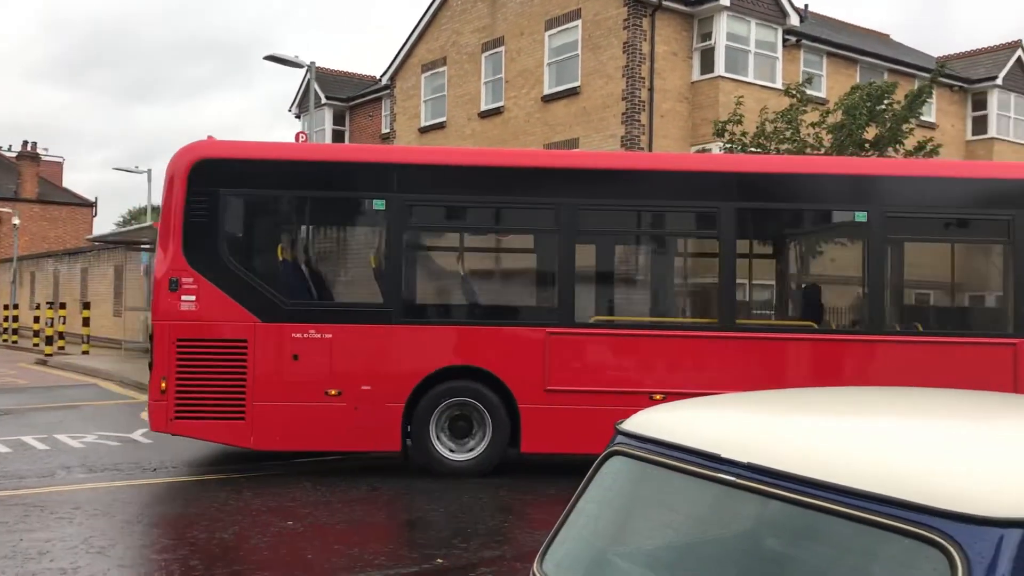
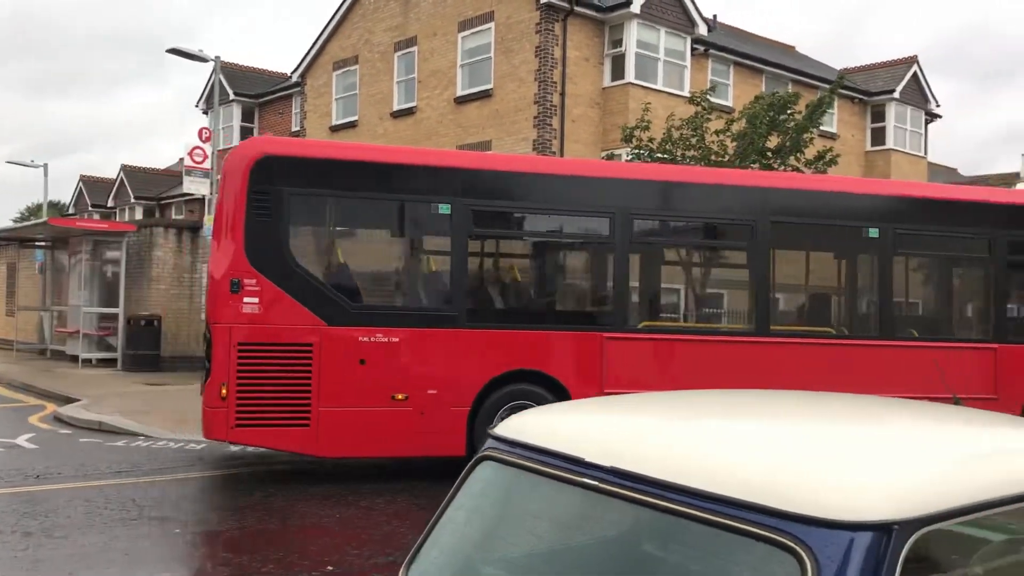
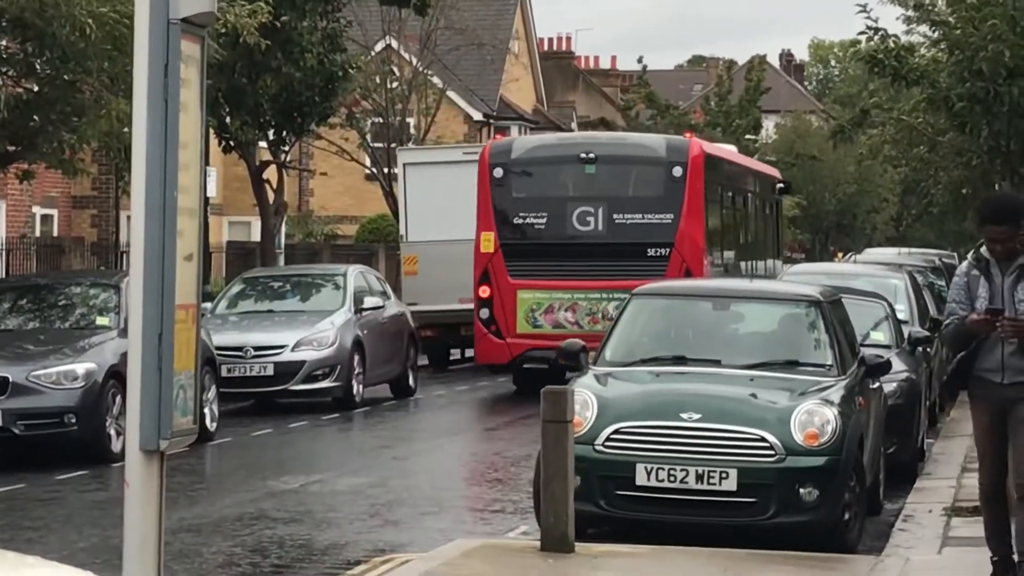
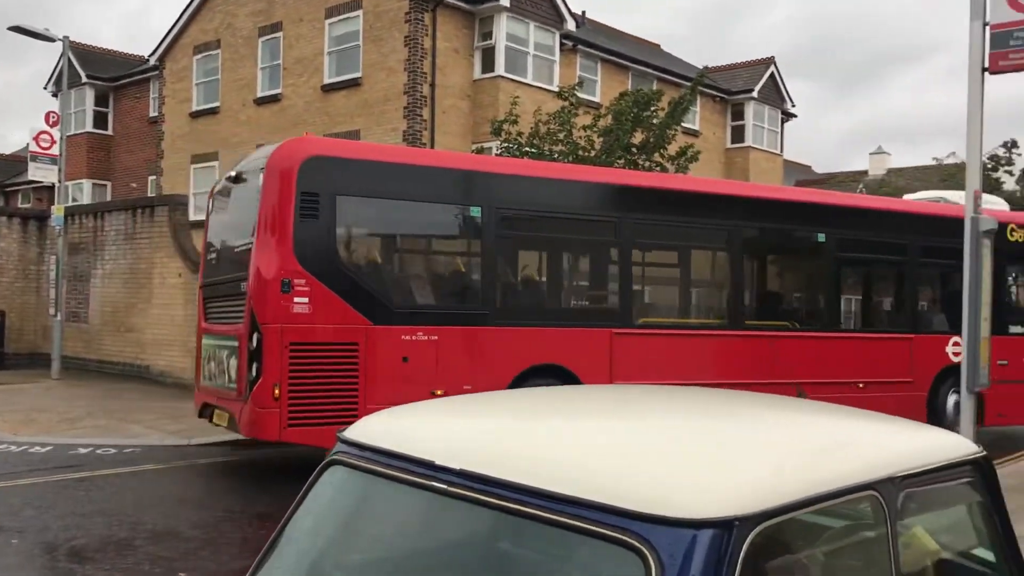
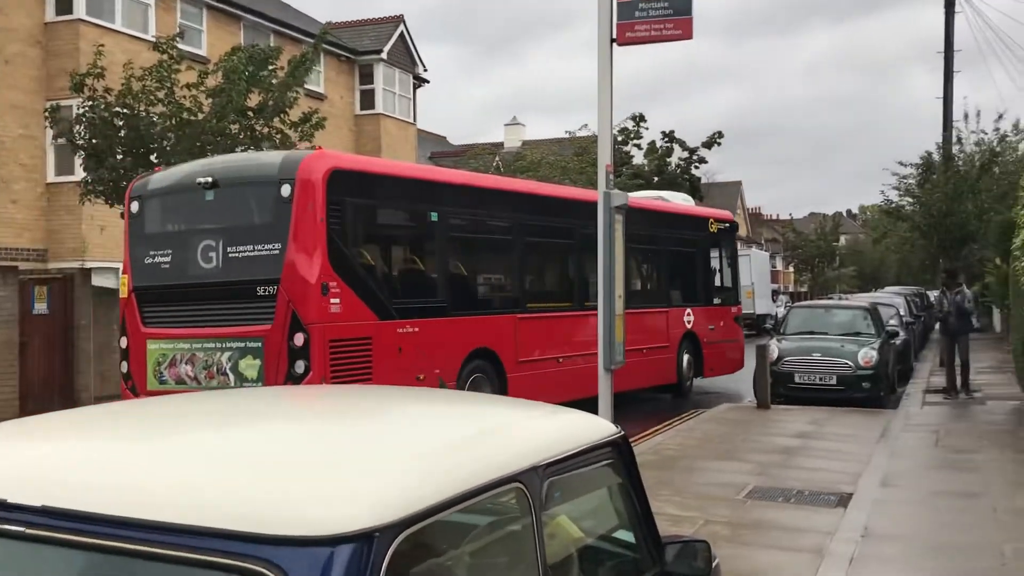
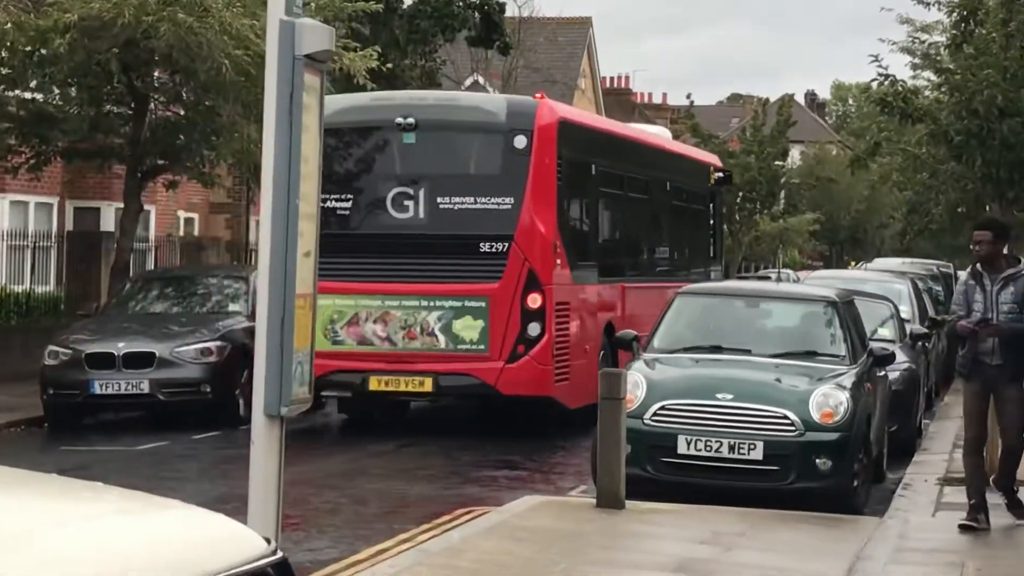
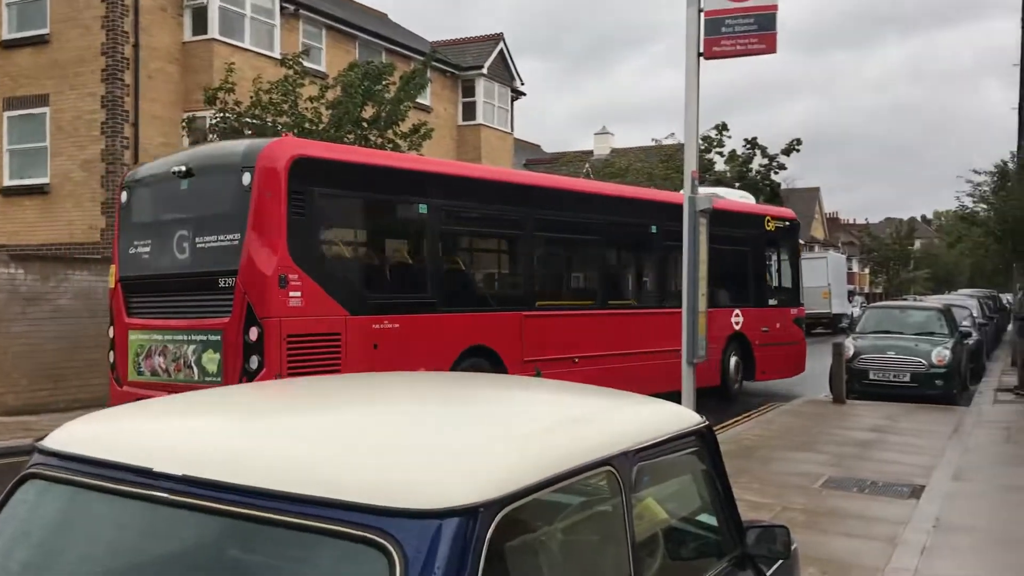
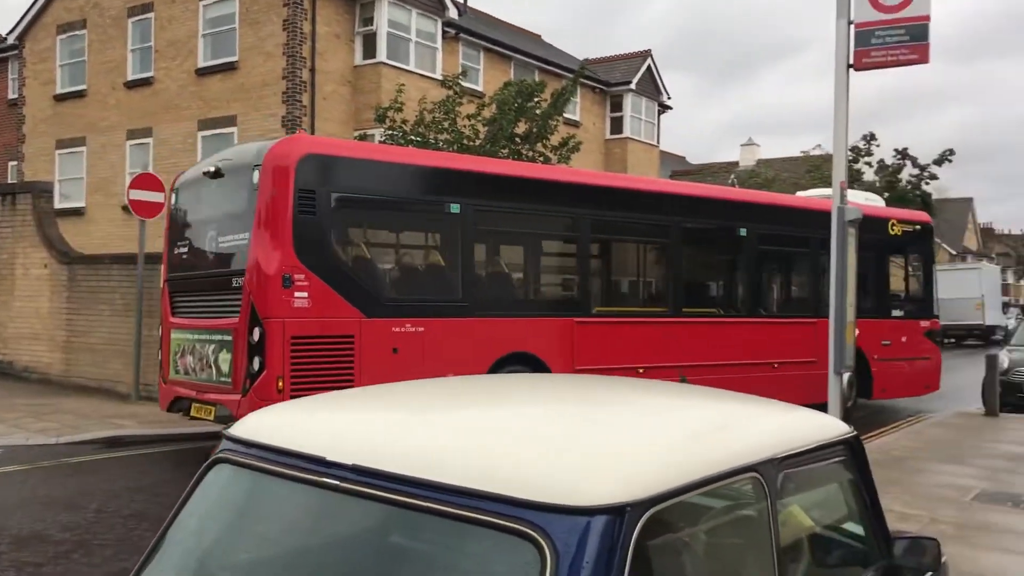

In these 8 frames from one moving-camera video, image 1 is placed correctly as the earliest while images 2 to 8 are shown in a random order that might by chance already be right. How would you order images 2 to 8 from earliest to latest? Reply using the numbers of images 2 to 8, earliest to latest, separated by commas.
2, 4, 8, 7, 5, 6, 3
